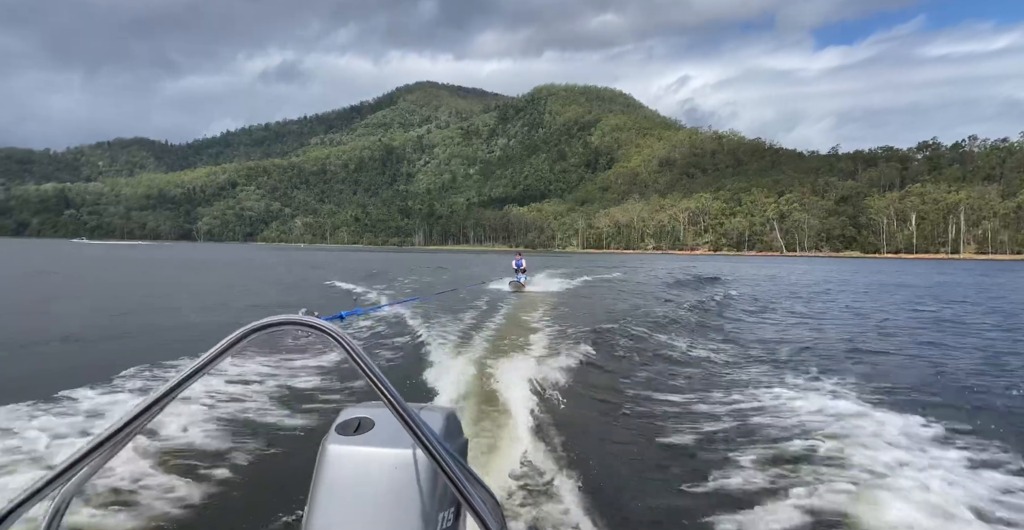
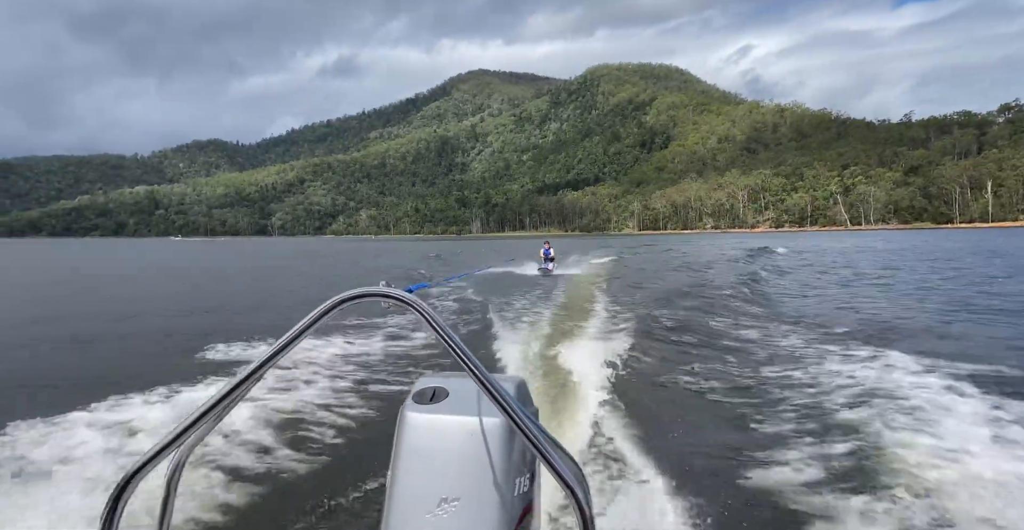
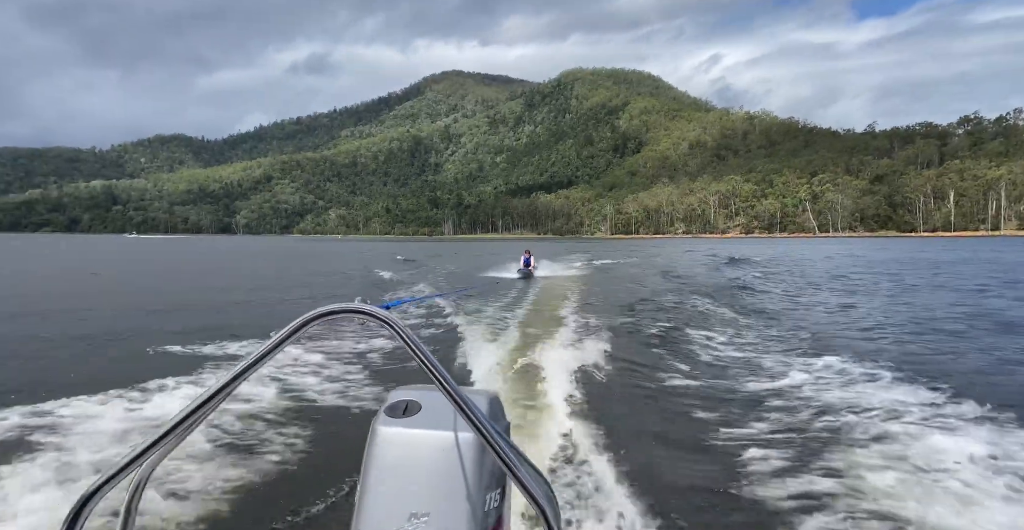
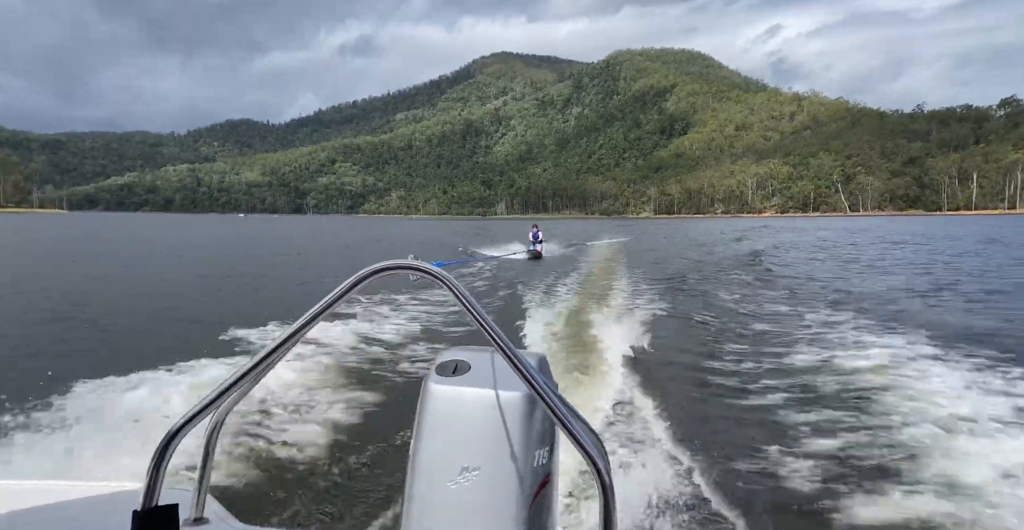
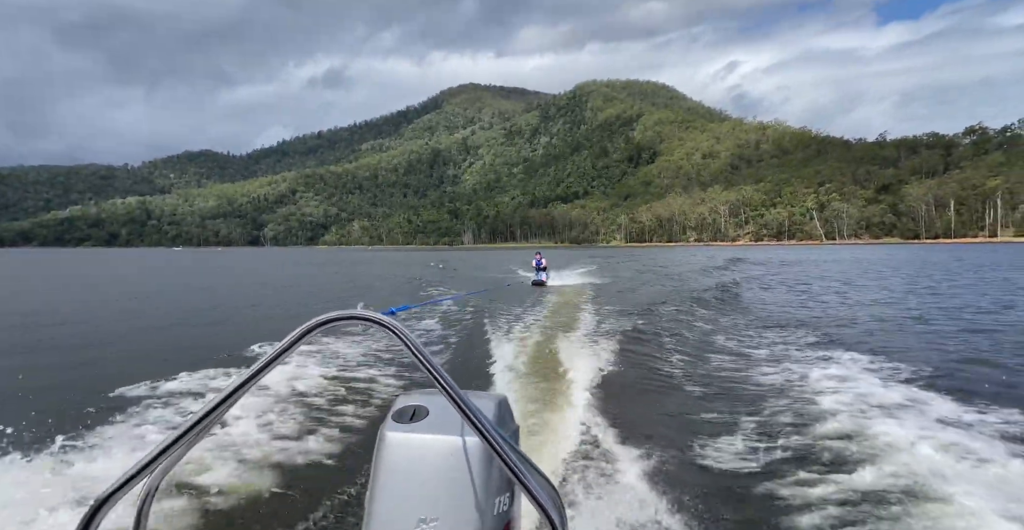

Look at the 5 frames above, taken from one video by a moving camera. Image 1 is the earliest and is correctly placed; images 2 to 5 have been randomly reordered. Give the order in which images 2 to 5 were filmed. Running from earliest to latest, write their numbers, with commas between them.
3, 2, 5, 4
